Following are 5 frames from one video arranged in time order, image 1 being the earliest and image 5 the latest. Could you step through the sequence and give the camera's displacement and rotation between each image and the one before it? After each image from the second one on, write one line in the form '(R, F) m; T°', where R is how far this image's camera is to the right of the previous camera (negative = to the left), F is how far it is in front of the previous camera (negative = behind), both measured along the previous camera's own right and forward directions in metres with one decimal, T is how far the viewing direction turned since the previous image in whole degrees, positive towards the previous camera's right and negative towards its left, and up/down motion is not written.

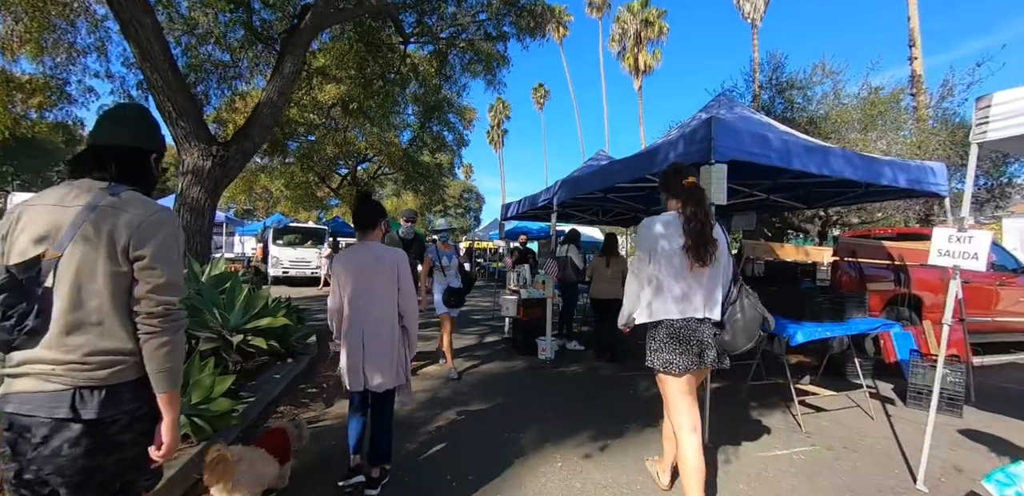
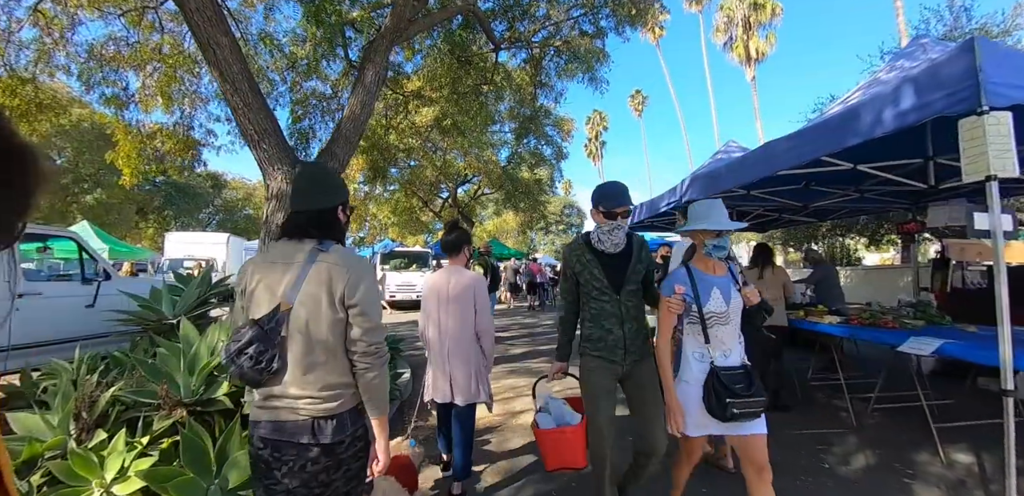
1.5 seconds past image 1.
(-0.2, +1.2) m; -13°
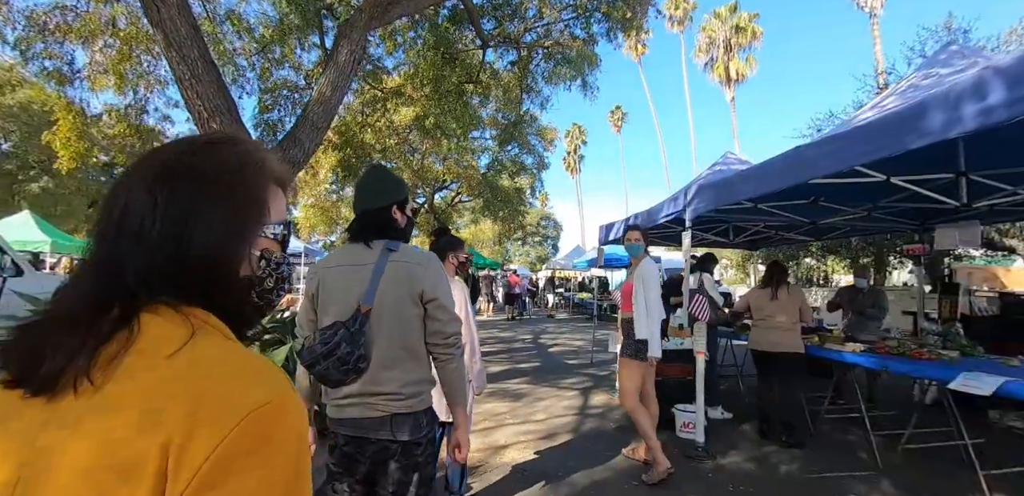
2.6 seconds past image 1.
(-0.1, +0.6) m; +3°
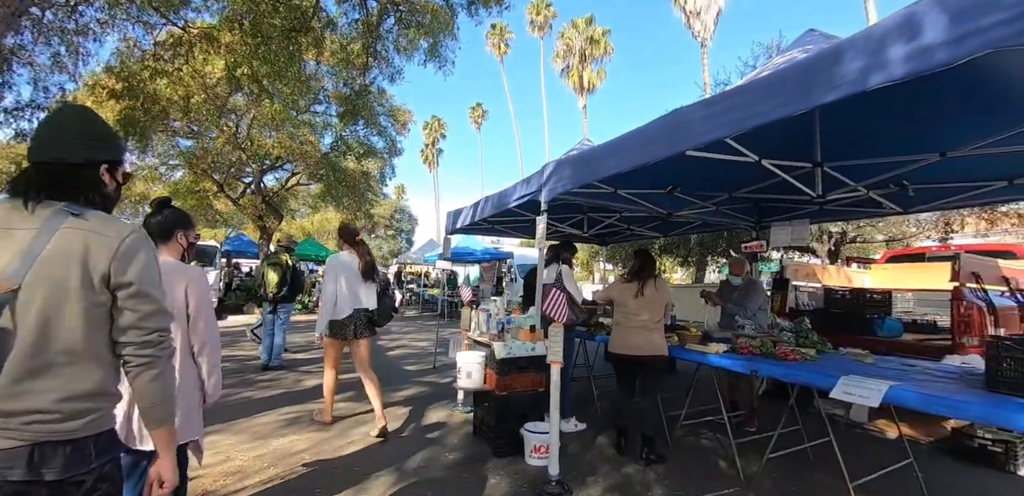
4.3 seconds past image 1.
(+0.4, +1.2) m; +18°
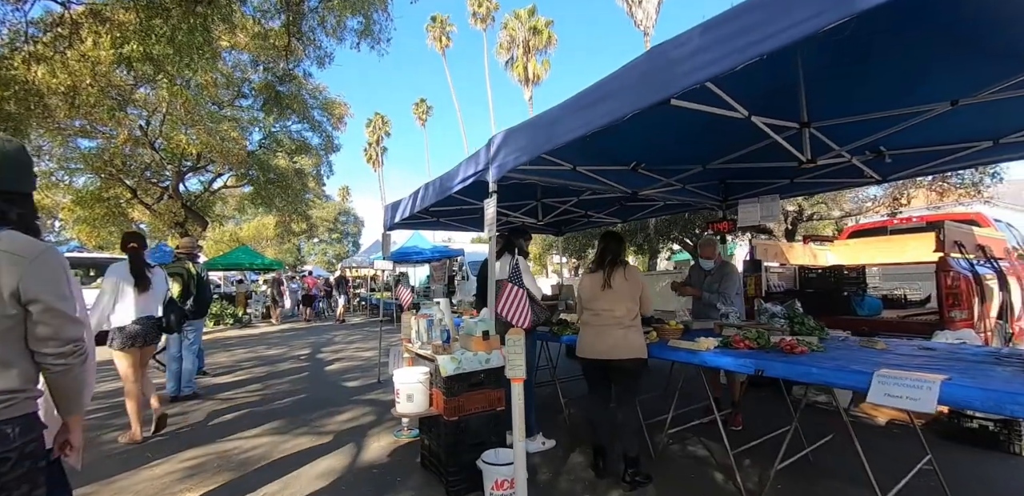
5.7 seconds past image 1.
(+0.1, +0.7) m; +6°
